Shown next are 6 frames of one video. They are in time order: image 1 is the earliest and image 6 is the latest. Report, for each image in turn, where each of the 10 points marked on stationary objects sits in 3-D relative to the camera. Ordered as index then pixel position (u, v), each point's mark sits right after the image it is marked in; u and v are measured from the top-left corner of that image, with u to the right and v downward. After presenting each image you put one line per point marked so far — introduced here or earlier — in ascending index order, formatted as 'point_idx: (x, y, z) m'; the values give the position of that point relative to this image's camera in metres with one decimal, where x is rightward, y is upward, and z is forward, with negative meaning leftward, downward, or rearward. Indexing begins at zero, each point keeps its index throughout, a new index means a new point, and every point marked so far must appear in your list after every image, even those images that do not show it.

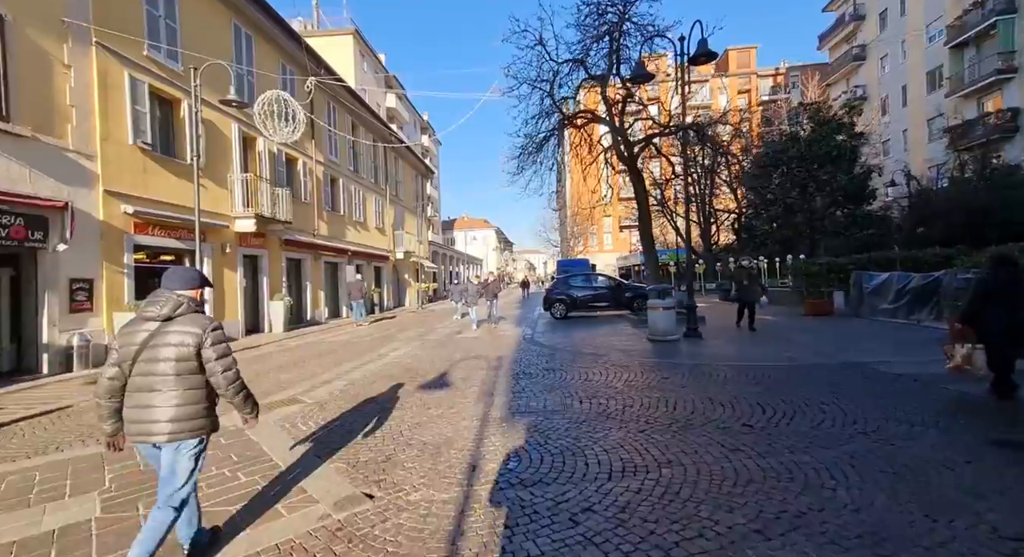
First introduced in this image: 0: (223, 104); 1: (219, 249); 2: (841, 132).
0: (-6.7, +4.1, +11.0) m
1: (-9.2, +1.0, +14.9) m
2: (+13.4, +6.0, +19.4) m
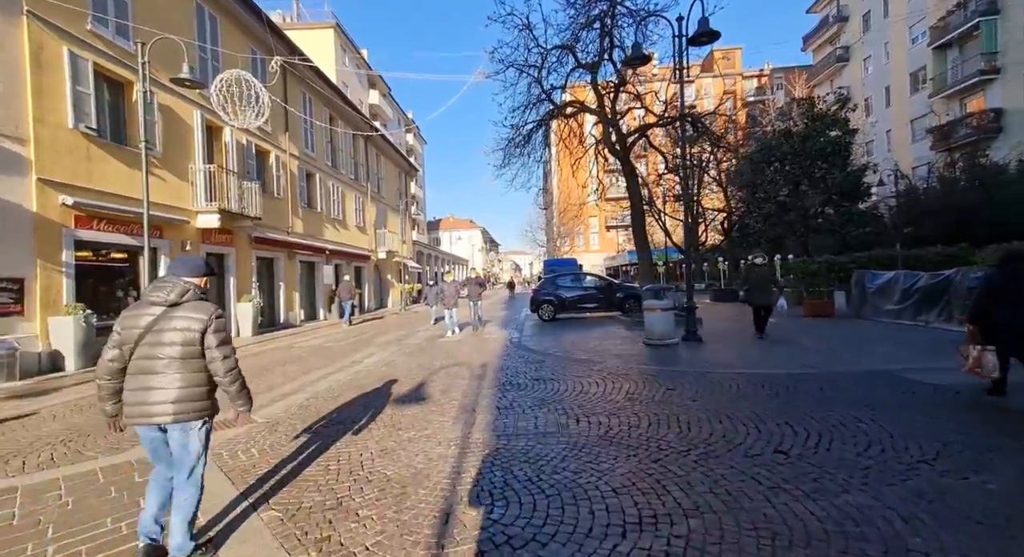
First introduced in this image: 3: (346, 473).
0: (-7.1, +4.1, +9.9) m
1: (-9.6, +1.0, +13.7) m
2: (+12.8, +6.0, +18.9) m
3: (-1.5, -1.7, +4.2) m
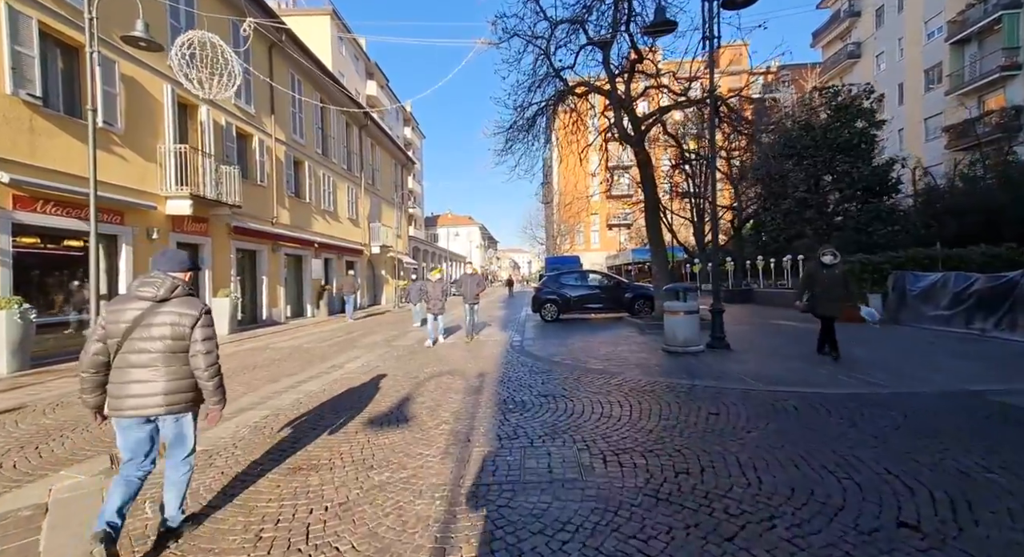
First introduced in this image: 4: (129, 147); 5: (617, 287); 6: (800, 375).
0: (-7.0, +4.3, +8.6) m
1: (-9.6, +1.2, +12.4) m
2: (+12.9, +5.9, +17.6) m
3: (-1.4, -1.6, +2.9) m
4: (-9.6, +3.3, +12.0) m
5: (+3.6, -0.3, +16.3) m
6: (+4.1, -1.4, +6.8) m
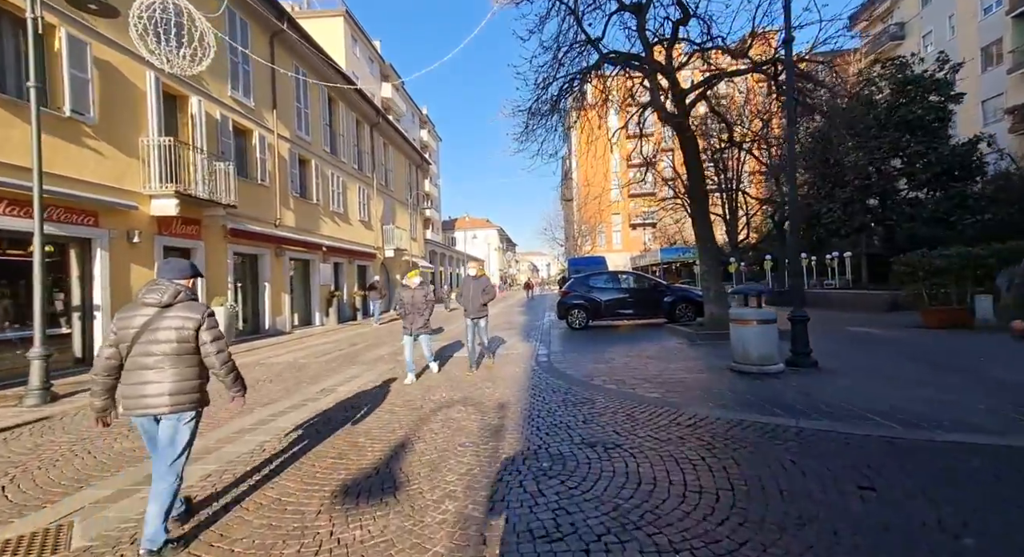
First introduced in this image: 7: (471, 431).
0: (-6.6, +4.1, +7.2) m
1: (-9.0, +1.0, +11.1) m
2: (+13.6, +6.0, +15.4) m
3: (-1.2, -1.7, +1.2) m
4: (-9.1, +3.1, +10.7) m
5: (+4.3, -0.3, +14.4) m
6: (+4.5, -1.4, +4.9) m
7: (-0.5, -1.6, +5.0) m
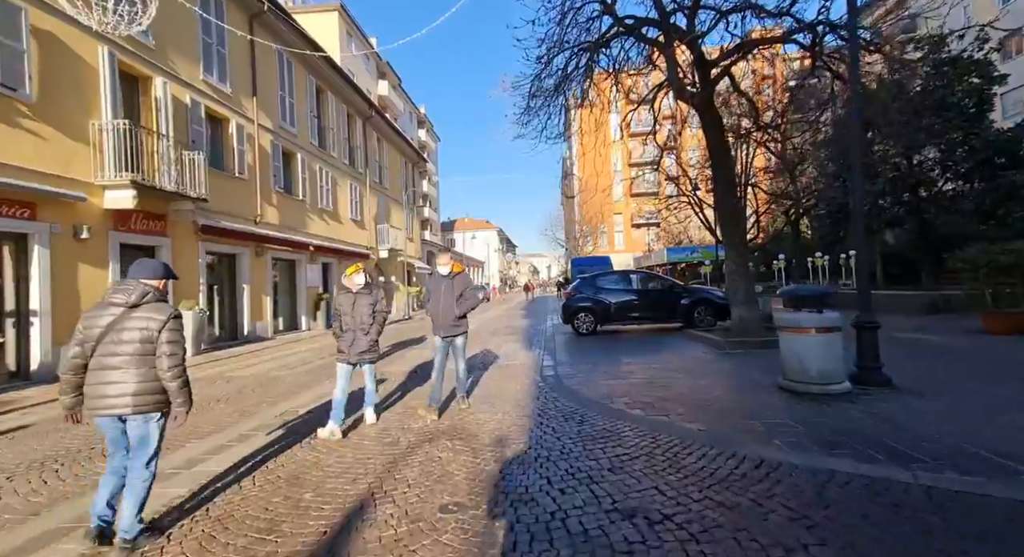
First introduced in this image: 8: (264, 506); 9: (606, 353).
0: (-6.6, +4.1, +5.9) m
1: (-9.0, +1.0, +9.7) m
2: (+13.6, +6.0, +14.1) m
3: (-1.2, -1.6, -0.1) m
4: (-9.1, +3.1, +9.4) m
5: (+4.3, -0.3, +13.1) m
6: (+4.5, -1.3, +3.5) m
7: (-0.5, -1.6, +3.6) m
8: (-1.9, -1.7, +3.7) m
9: (+1.9, -1.5, +9.7) m
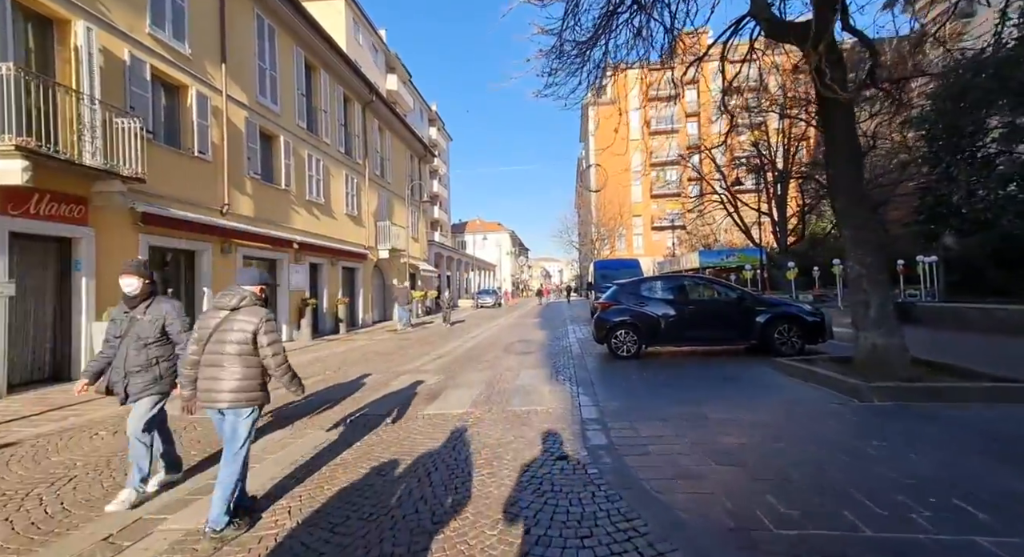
0: (-6.3, +4.1, +3.1) m
1: (-8.7, +1.0, +7.0) m
2: (+14.1, +5.8, +10.9) m
3: (-1.1, -1.6, -3.1) m
4: (-8.8, +3.1, +6.7) m
5: (+4.7, -0.5, +10.0) m
6: (+4.6, -1.4, +0.5) m
7: (-0.3, -1.6, +0.7) m
8: (-1.8, -1.7, +0.7) m
9: (+2.2, -1.6, +6.7) m
